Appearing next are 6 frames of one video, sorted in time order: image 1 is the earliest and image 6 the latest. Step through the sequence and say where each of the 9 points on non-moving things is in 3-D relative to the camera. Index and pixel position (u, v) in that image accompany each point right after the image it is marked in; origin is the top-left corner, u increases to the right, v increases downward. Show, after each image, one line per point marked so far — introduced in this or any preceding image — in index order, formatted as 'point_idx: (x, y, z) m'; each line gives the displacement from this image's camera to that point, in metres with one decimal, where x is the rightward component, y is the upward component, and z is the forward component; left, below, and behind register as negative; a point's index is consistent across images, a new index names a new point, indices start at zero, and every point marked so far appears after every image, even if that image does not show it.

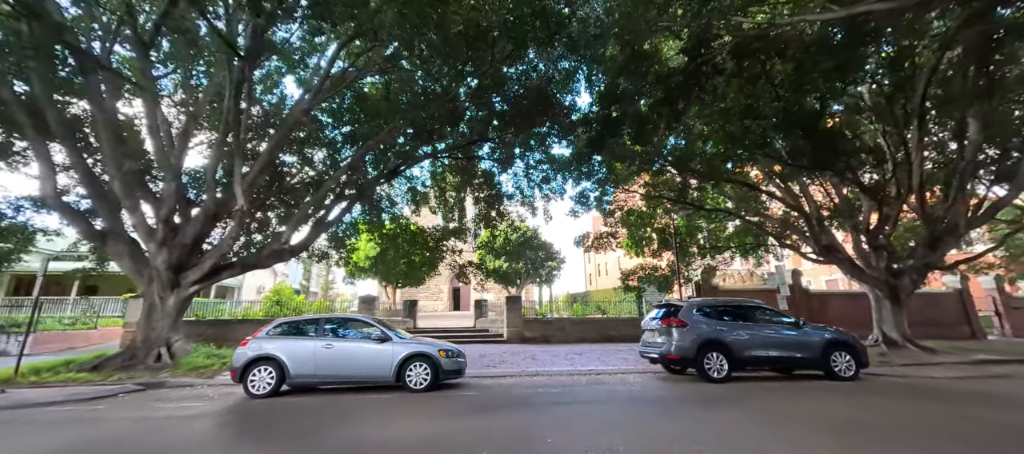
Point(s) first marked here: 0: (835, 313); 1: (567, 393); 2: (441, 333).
0: (+11.3, -3.0, +12.9) m
1: (+0.8, -2.4, +5.4) m
2: (-2.3, -3.5, +12.0) m
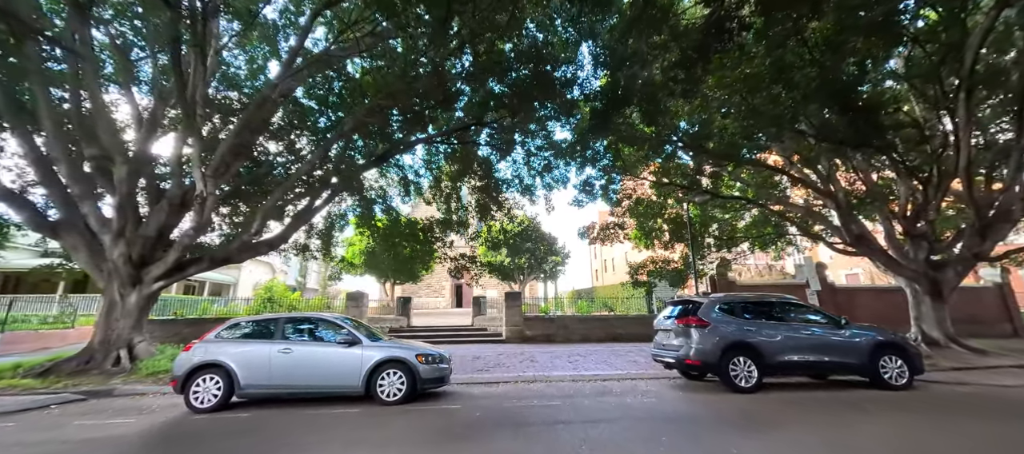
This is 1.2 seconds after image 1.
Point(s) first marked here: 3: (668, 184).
0: (+11.3, -2.7, +11.9) m
1: (+0.7, -2.2, +4.6) m
2: (-2.3, -3.2, +11.2) m
3: (+4.8, +1.4, +11.4) m
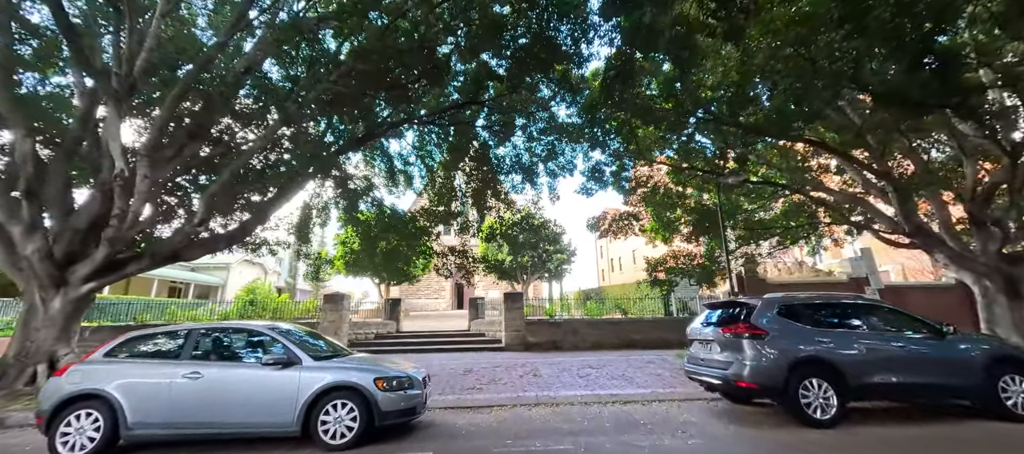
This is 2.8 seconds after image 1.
0: (+11.3, -2.4, +10.5) m
1: (+0.6, -2.0, +3.3) m
2: (-2.3, -3.0, +10.0) m
3: (+4.8, +1.6, +10.0) m
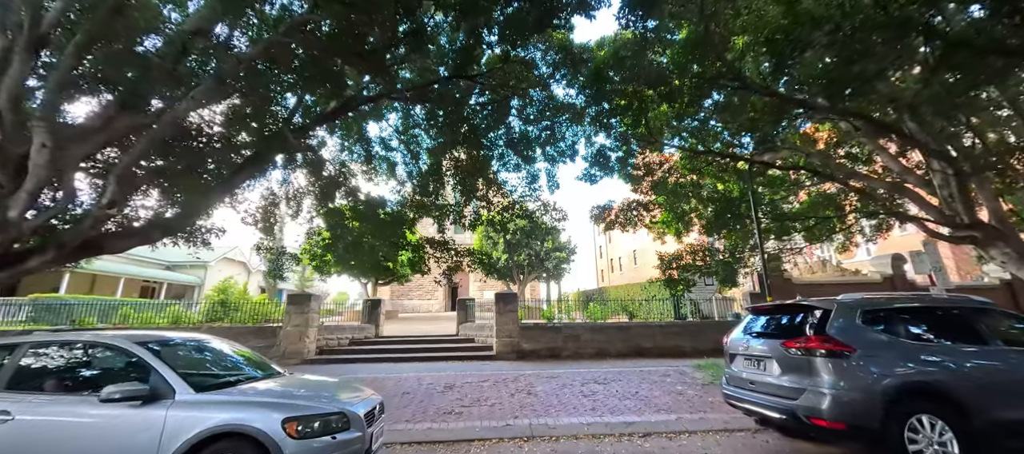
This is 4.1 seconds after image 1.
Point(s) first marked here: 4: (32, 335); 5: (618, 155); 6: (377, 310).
0: (+11.2, -2.2, +9.4) m
1: (+0.5, -1.8, +2.2) m
2: (-2.5, -2.8, +8.8) m
3: (+4.7, +1.8, +8.9) m
4: (-3.3, -0.7, +2.5) m
5: (+2.6, +1.8, +9.1) m
6: (-3.6, -2.2, +10.1) m
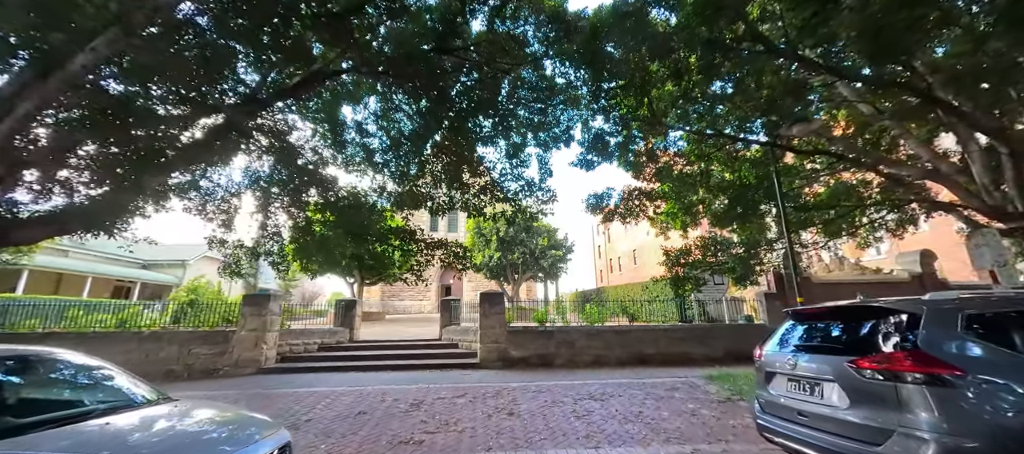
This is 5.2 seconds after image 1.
0: (+10.9, -2.1, +8.5) m
1: (+0.2, -1.6, +1.3) m
2: (-2.7, -2.7, +7.9) m
3: (+4.4, +2.0, +8.0) m
4: (-3.6, -0.6, +1.6) m
5: (+2.3, +2.0, +8.2) m
6: (-3.9, -2.1, +9.2) m
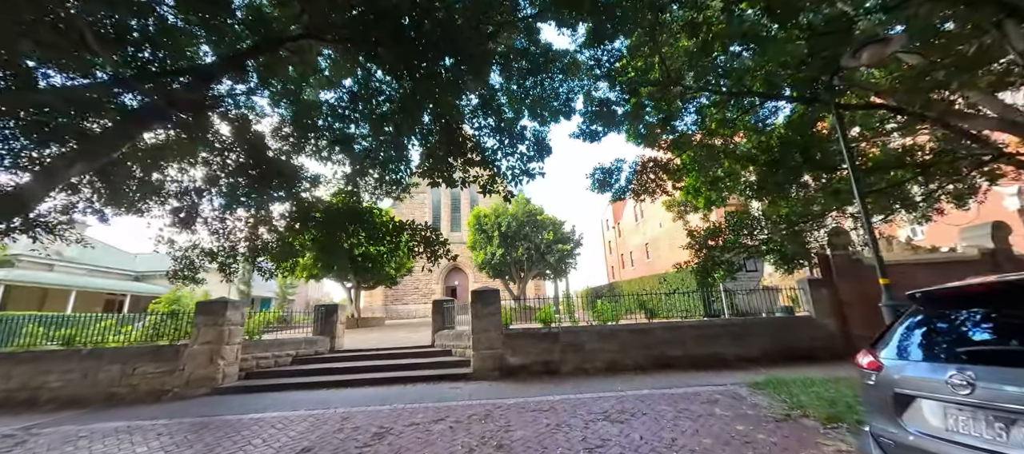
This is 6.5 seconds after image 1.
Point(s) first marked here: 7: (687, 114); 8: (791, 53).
0: (+10.9, -1.4, +7.2) m
1: (+0.1, -1.3, +0.2) m
2: (-2.7, -2.5, +6.9) m
3: (+4.2, +2.4, +6.9) m
4: (-3.8, -0.5, +0.7) m
5: (+2.2, +2.3, +7.1) m
6: (-3.9, -2.0, +8.2) m
7: (+3.6, +2.3, +7.5) m
8: (+4.2, +2.8, +5.3) m
